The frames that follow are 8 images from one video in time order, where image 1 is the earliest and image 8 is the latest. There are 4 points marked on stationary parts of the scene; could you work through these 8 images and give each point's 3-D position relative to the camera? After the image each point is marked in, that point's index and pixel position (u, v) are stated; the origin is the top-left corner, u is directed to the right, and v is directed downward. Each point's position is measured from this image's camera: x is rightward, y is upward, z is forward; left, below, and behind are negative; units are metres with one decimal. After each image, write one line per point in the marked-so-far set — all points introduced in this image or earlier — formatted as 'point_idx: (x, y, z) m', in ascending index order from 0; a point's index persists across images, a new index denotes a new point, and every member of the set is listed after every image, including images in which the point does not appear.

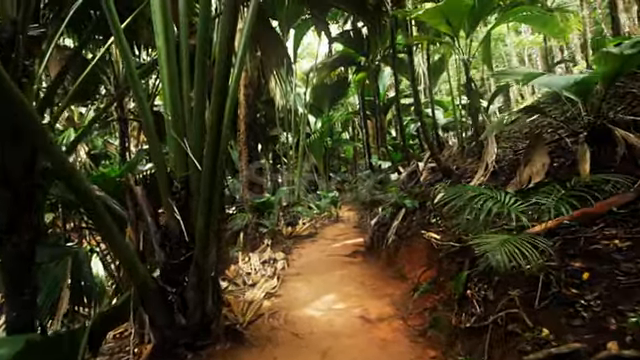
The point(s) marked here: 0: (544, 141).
0: (+2.2, +0.4, +3.2) m
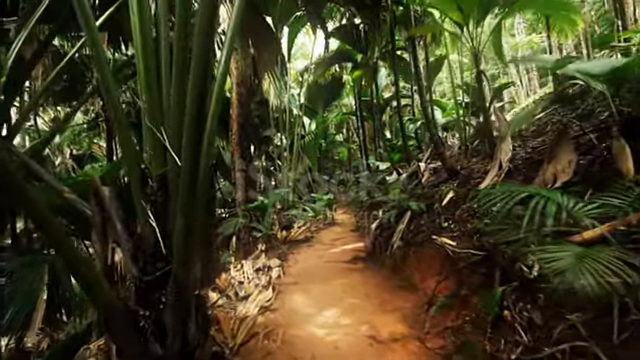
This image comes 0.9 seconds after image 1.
0: (+2.2, +0.4, +2.9) m
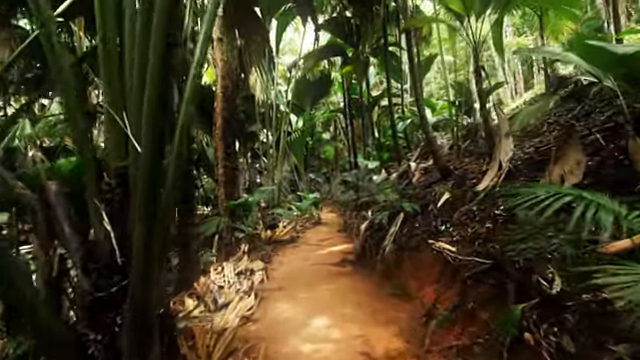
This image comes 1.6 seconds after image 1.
0: (+2.1, +0.4, +2.7) m
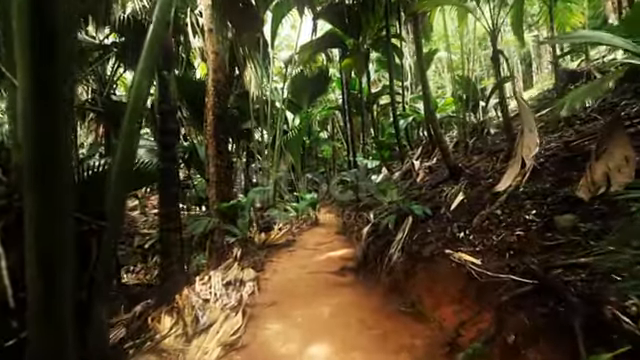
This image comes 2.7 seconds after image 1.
0: (+2.1, +0.4, +2.3) m
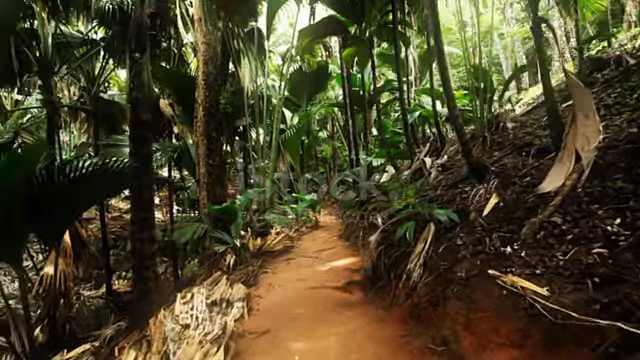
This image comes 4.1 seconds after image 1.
0: (+2.1, +0.4, +1.7) m
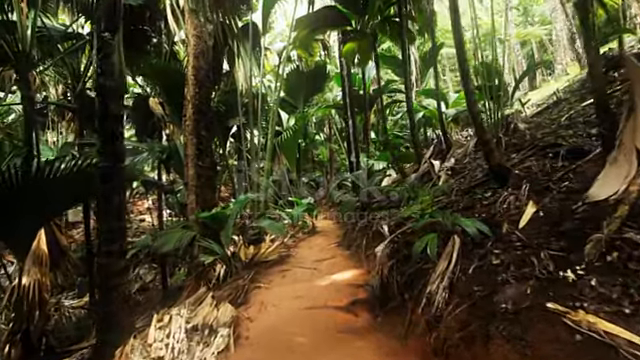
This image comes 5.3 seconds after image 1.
0: (+2.1, +0.4, +1.3) m
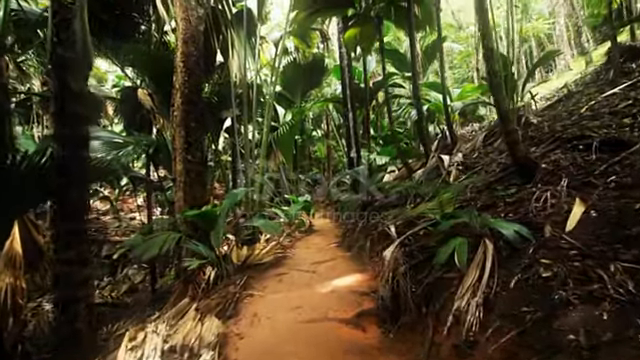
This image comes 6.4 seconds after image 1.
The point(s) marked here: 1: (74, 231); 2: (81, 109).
0: (+2.2, +0.4, +0.9) m
1: (-1.7, -0.4, +2.3) m
2: (-1.7, +0.5, +2.3) m
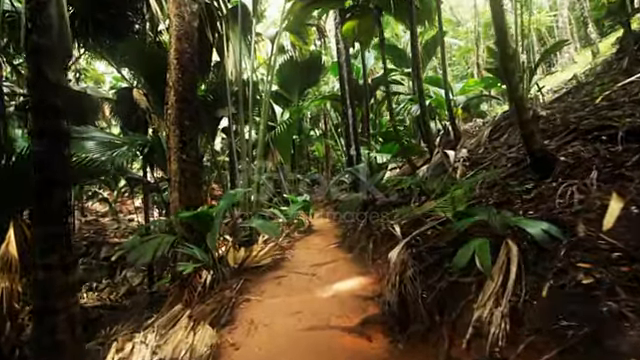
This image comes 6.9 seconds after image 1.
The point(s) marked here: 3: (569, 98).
0: (+2.2, +0.4, +0.6) m
1: (-1.7, -0.4, +2.1) m
2: (-1.7, +0.5, +2.1) m
3: (+3.9, +1.3, +5.2) m
